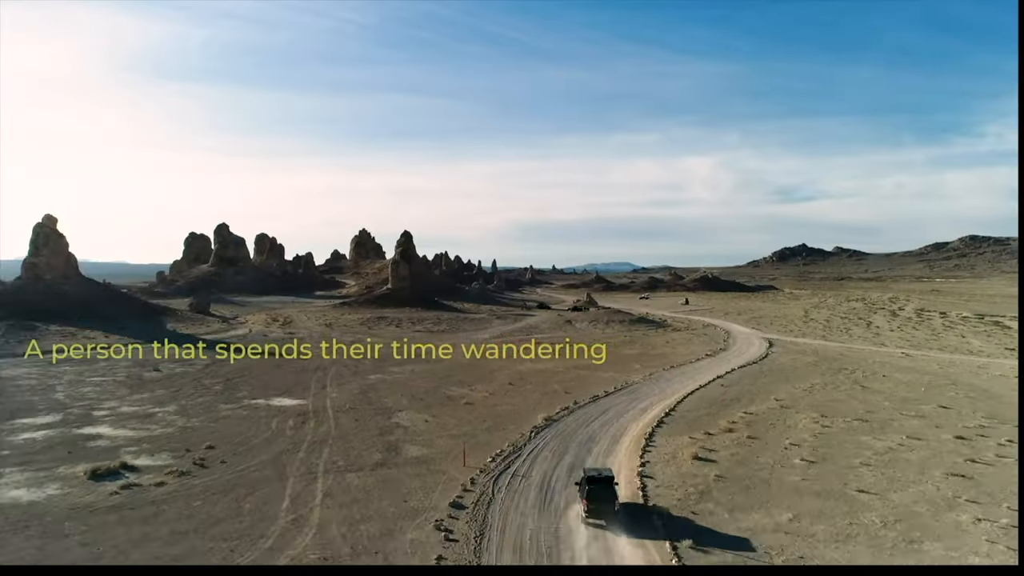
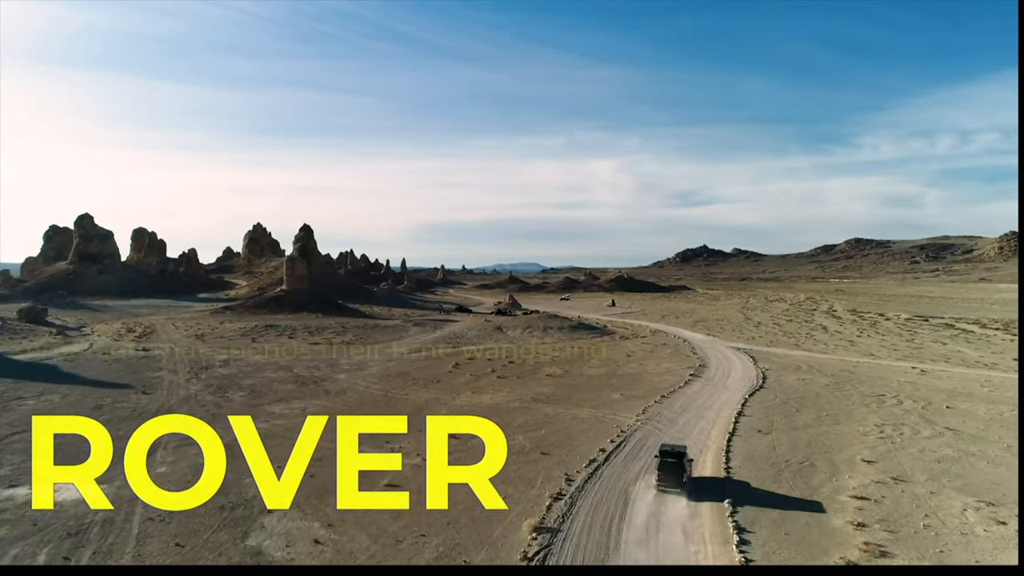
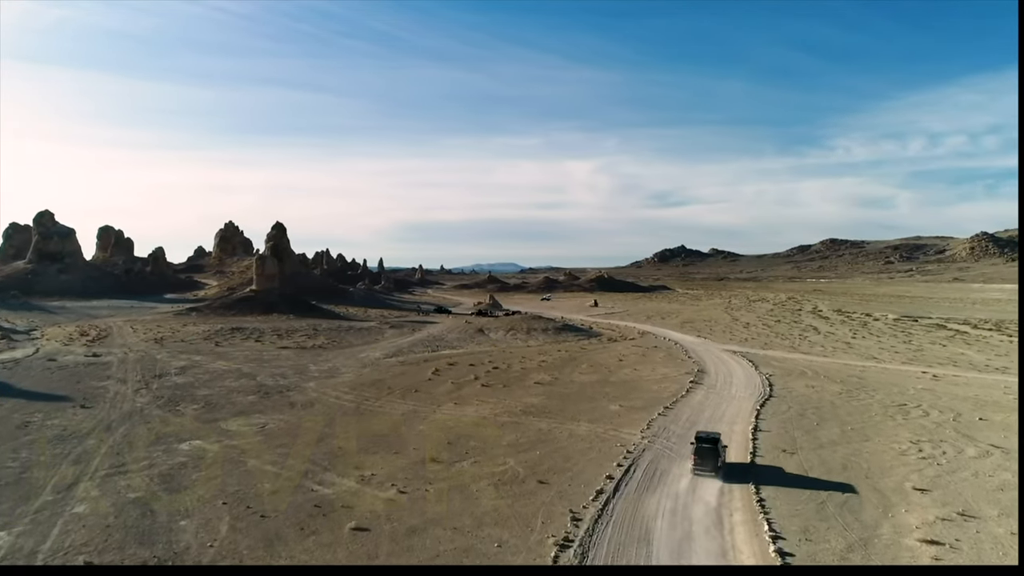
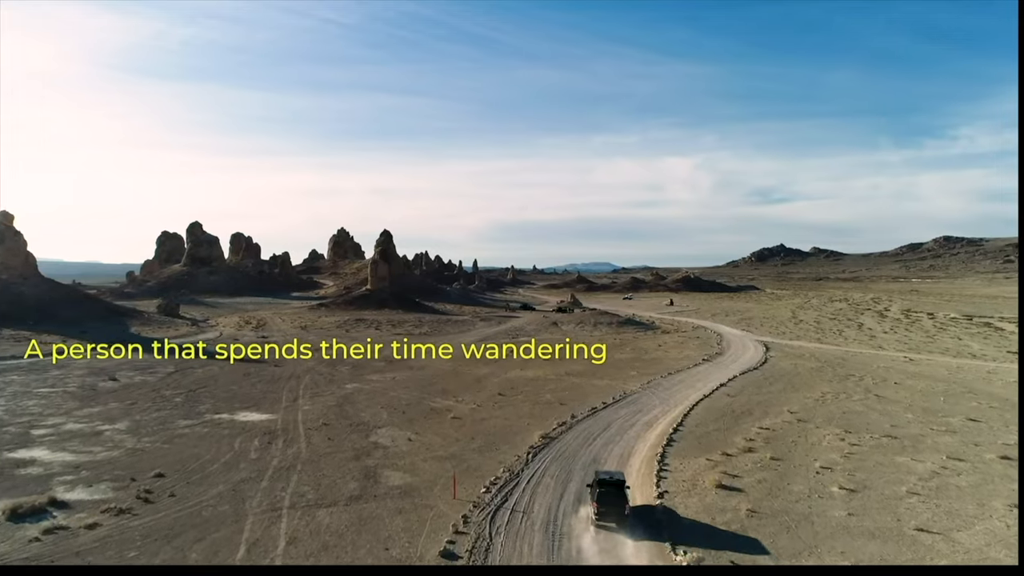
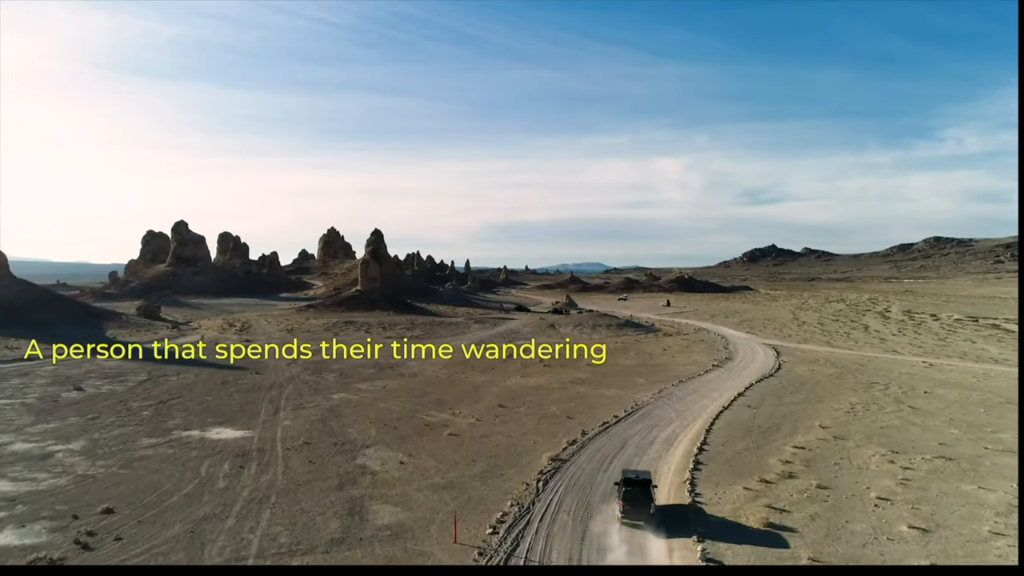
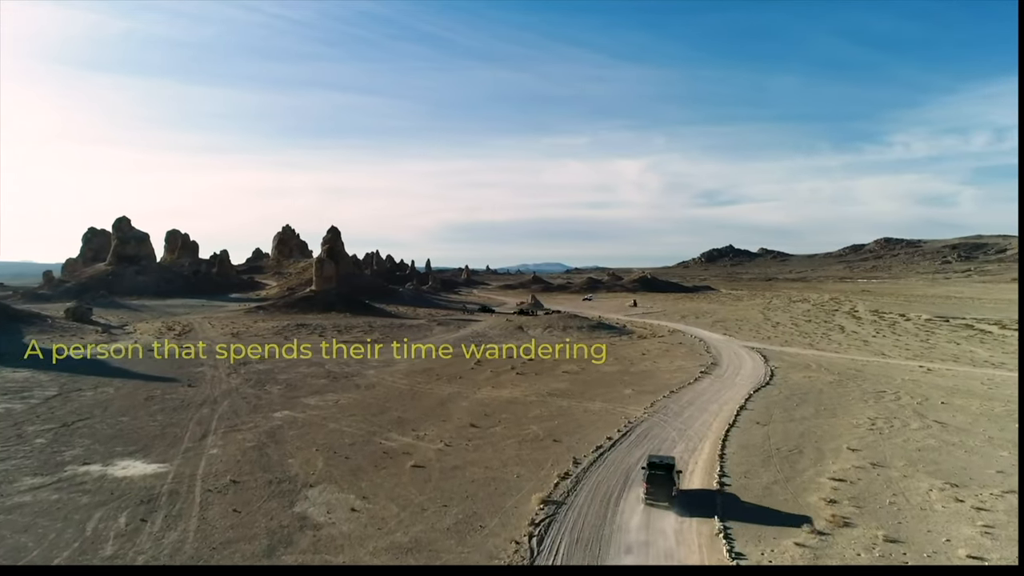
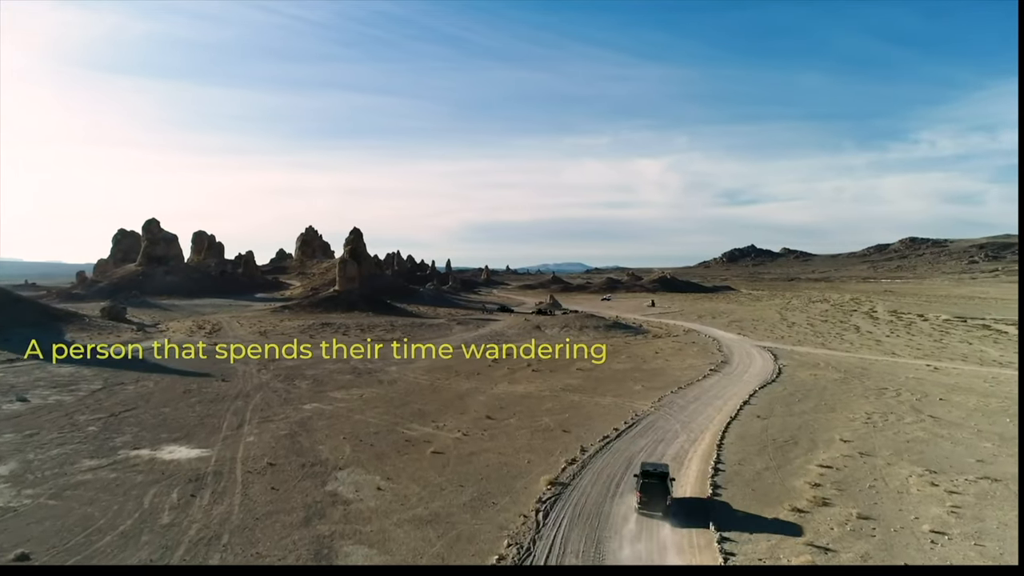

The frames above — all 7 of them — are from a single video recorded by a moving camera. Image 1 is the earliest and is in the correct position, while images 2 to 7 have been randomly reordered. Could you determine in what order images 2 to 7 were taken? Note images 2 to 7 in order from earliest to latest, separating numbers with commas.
4, 5, 7, 6, 2, 3
